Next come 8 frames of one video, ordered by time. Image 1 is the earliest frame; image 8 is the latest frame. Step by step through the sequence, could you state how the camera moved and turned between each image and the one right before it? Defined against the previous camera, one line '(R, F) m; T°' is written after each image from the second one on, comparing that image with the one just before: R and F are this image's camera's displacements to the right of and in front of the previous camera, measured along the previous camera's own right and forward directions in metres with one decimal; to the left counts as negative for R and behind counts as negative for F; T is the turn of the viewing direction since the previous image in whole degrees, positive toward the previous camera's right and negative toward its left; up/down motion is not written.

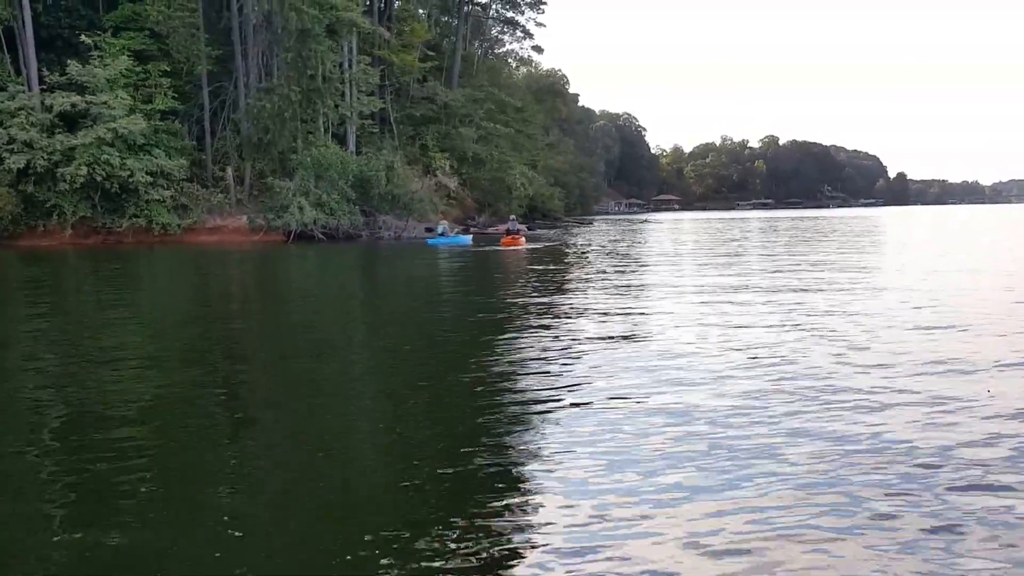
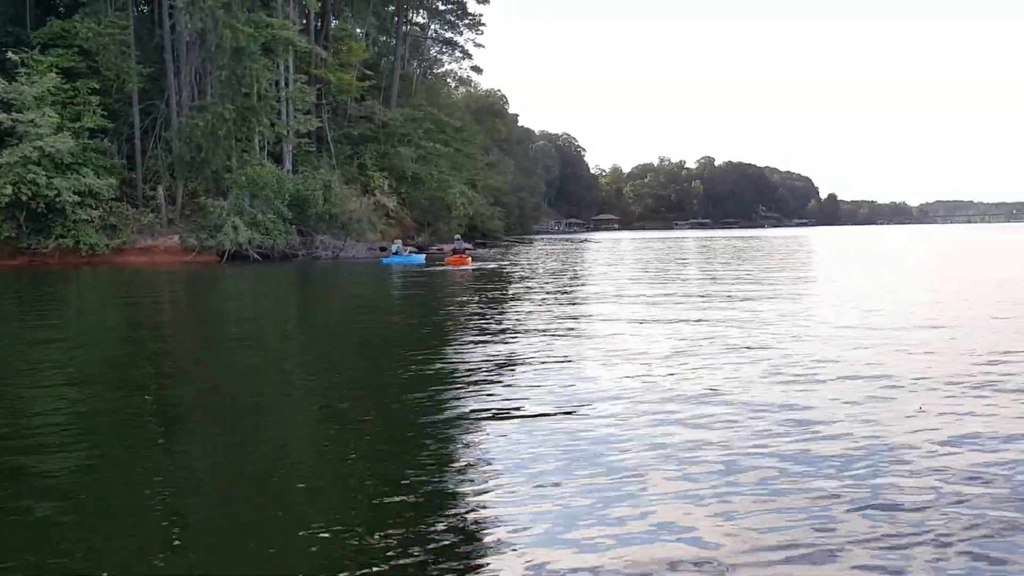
(+0.1, -0.1) m; +4°
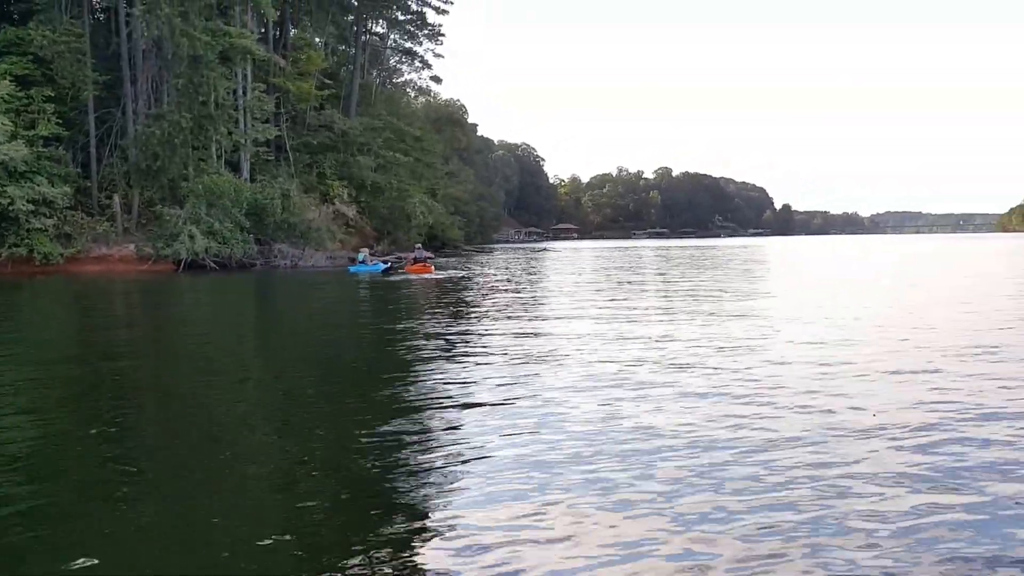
(0.0, -0.2) m; +3°
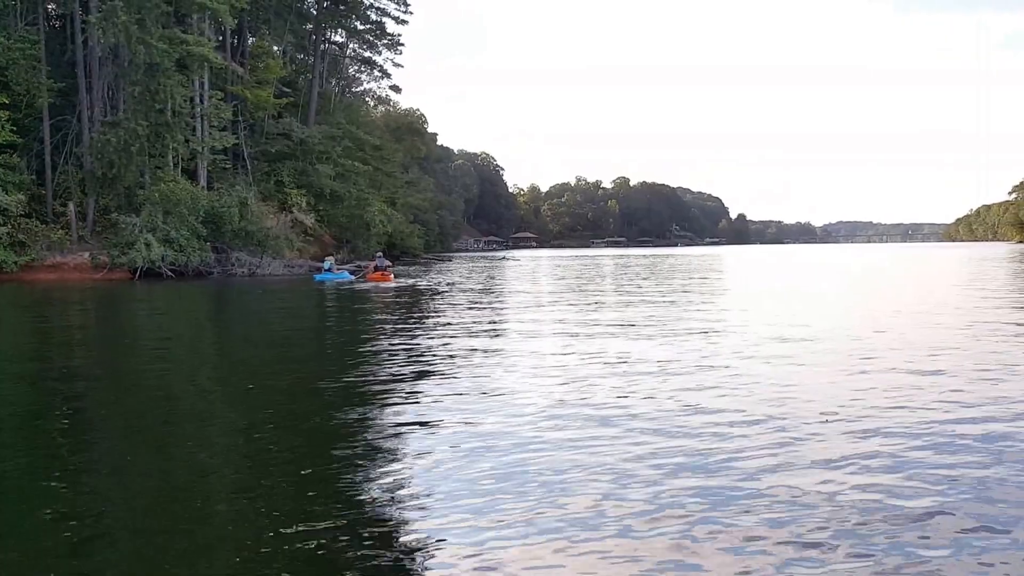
(0.0, -0.3) m; +3°
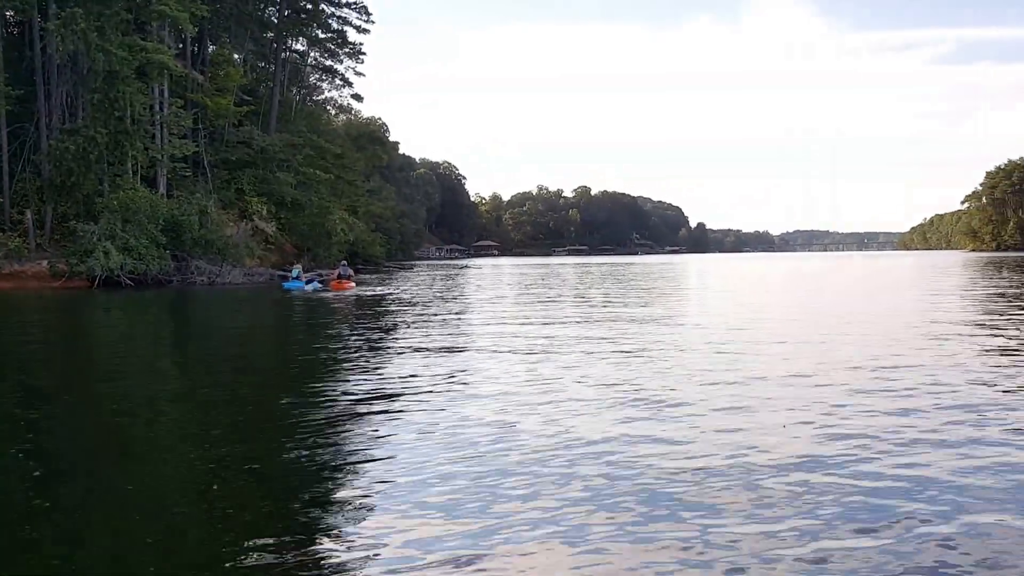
(0.0, -0.3) m; +3°
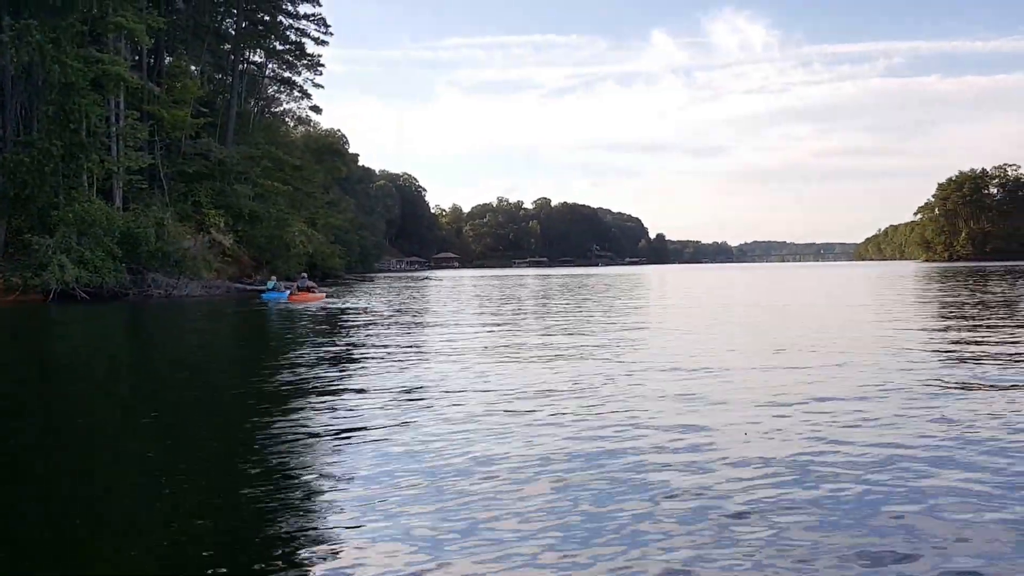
(+0.1, -0.3) m; +3°
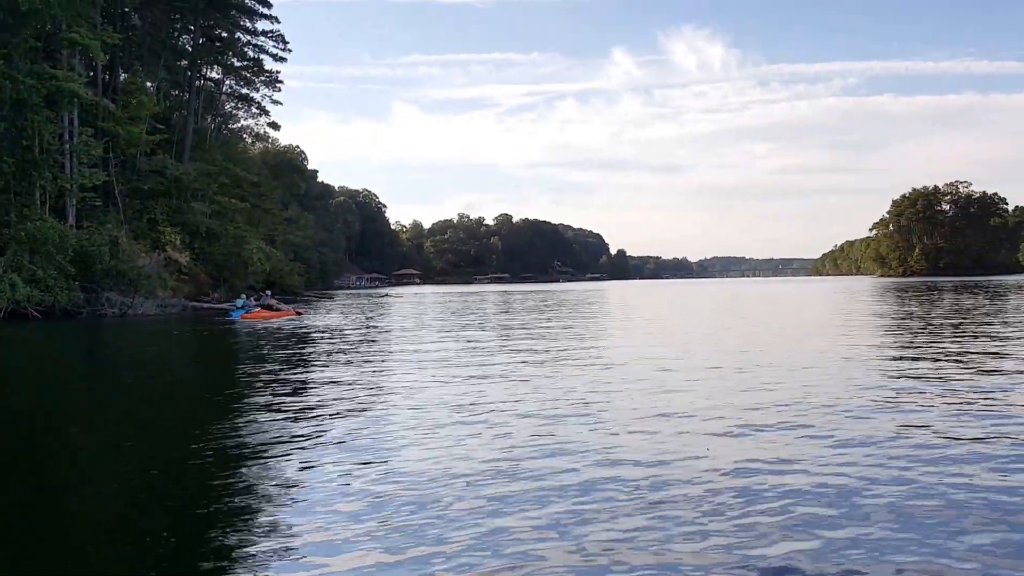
(-0.1, 0.0) m; +3°
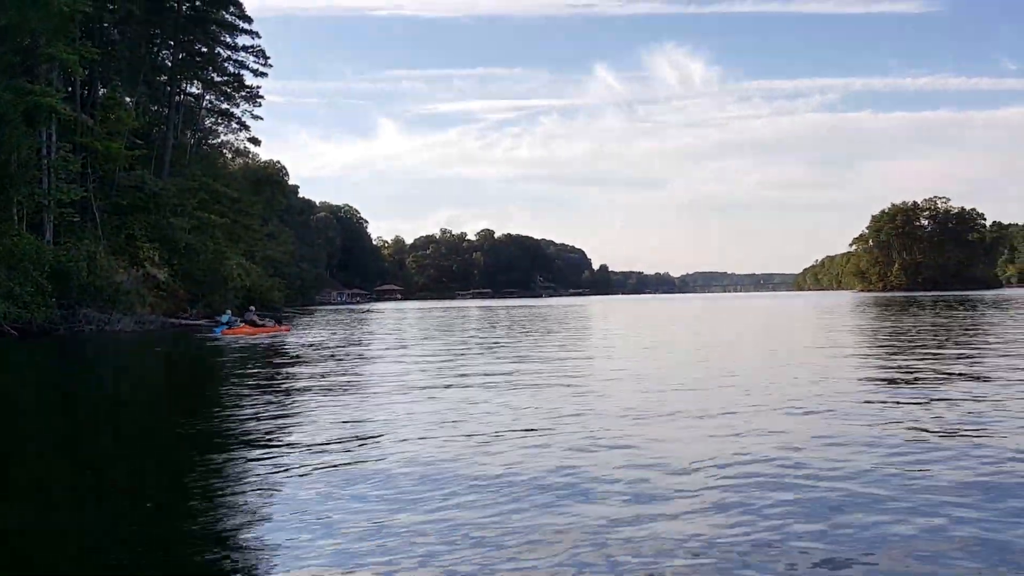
(-1.0, +1.5) m; +1°
